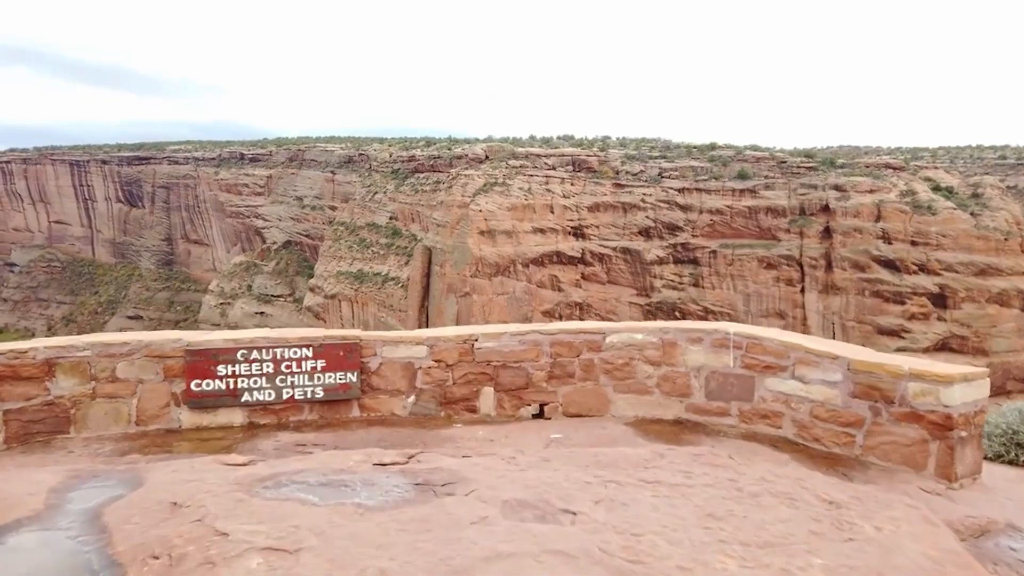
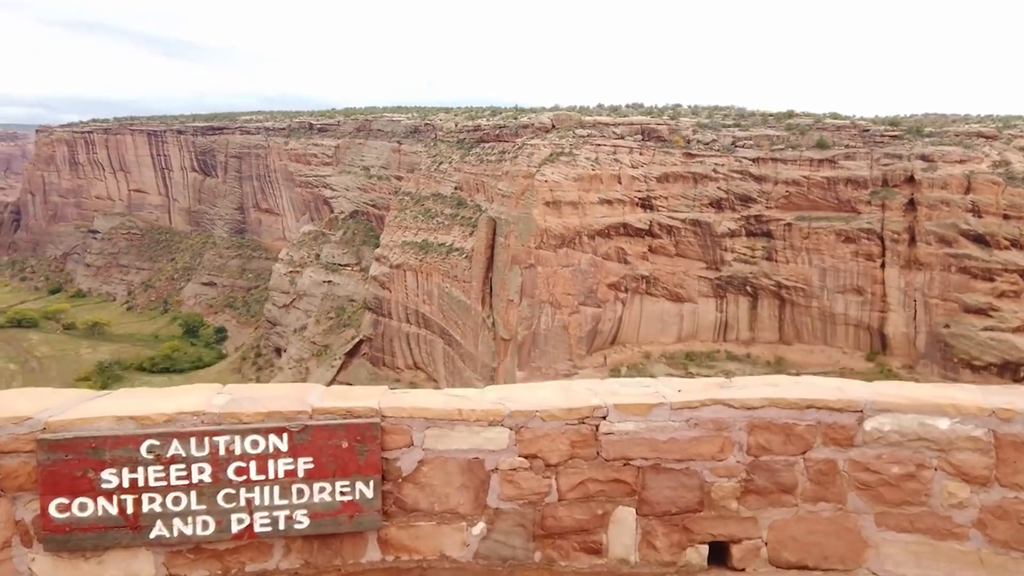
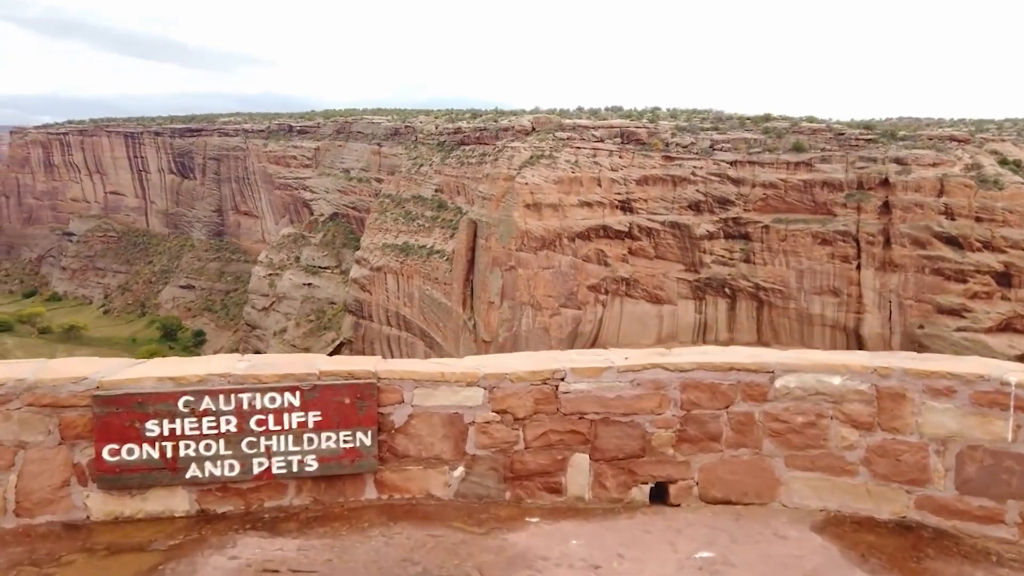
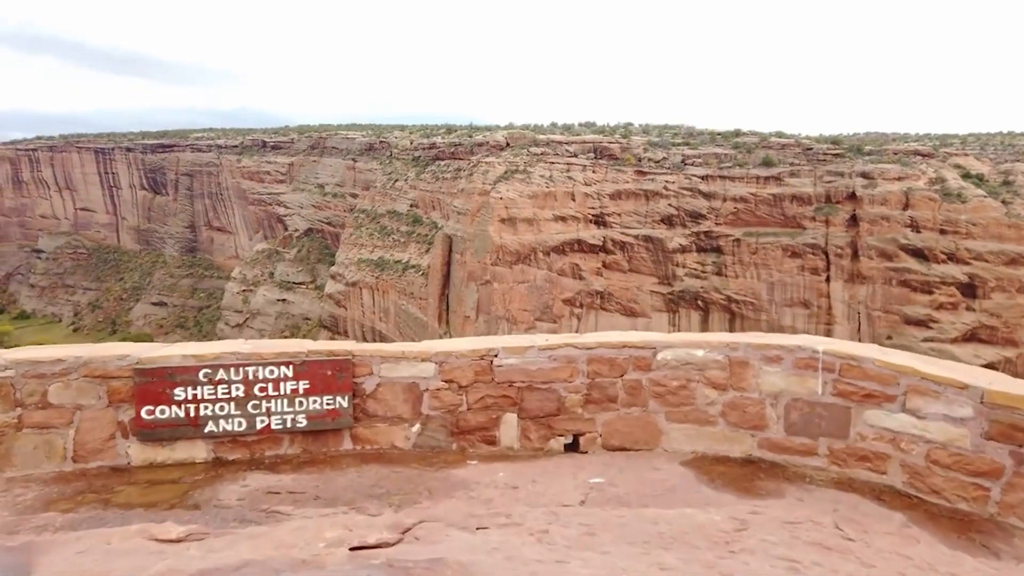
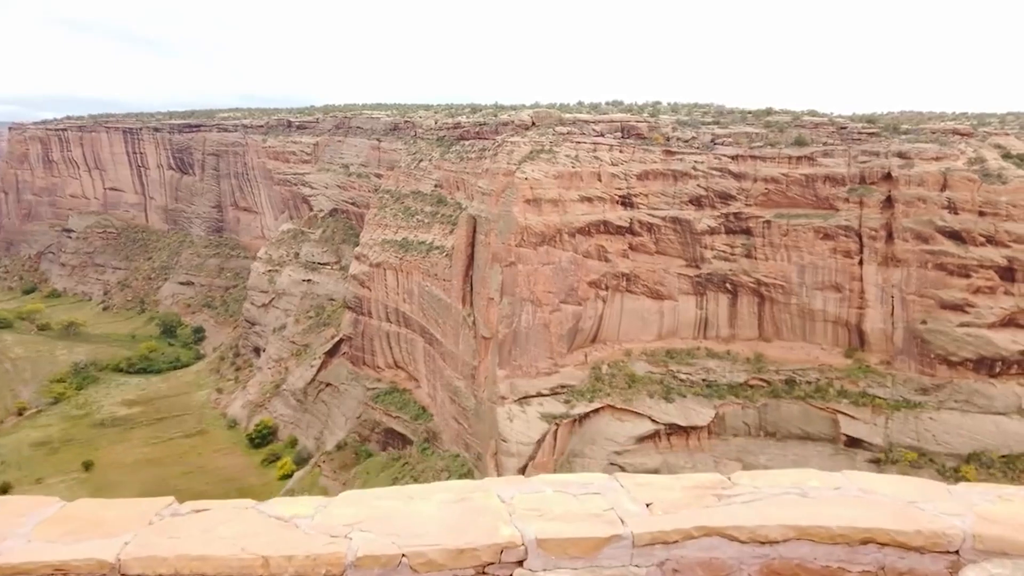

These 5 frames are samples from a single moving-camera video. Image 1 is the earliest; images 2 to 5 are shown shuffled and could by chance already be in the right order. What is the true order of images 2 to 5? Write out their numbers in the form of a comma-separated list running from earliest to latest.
4, 3, 2, 5
